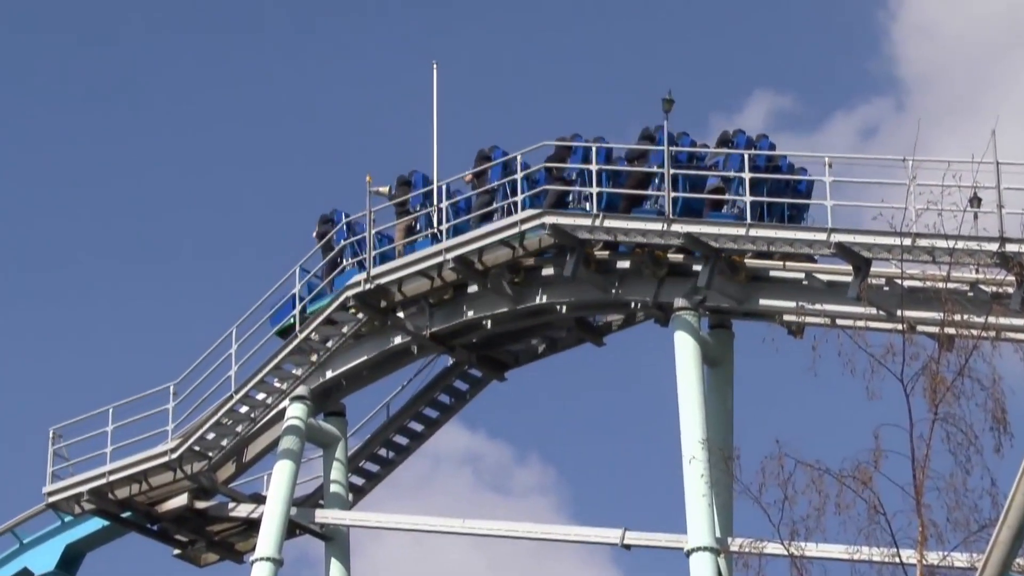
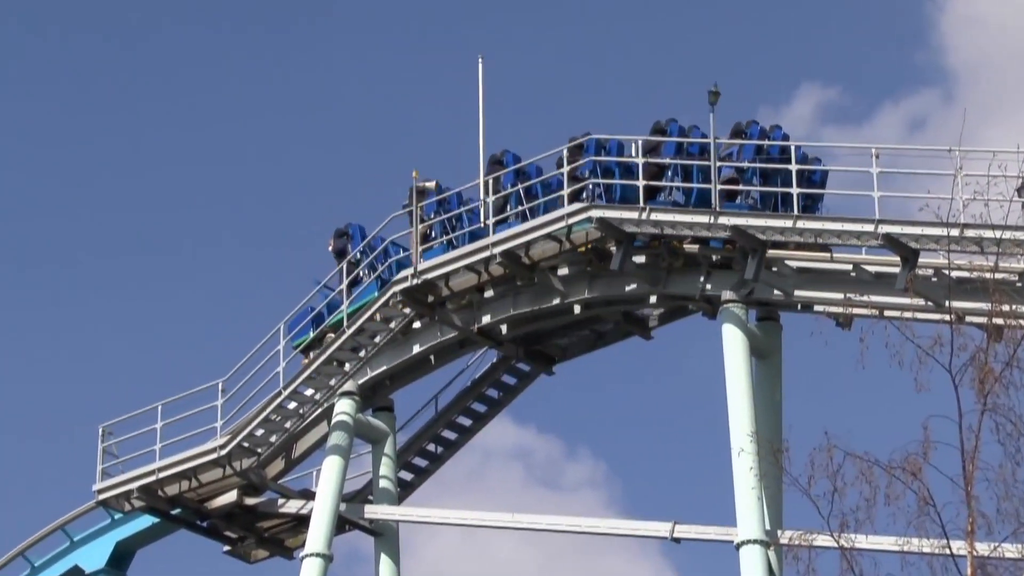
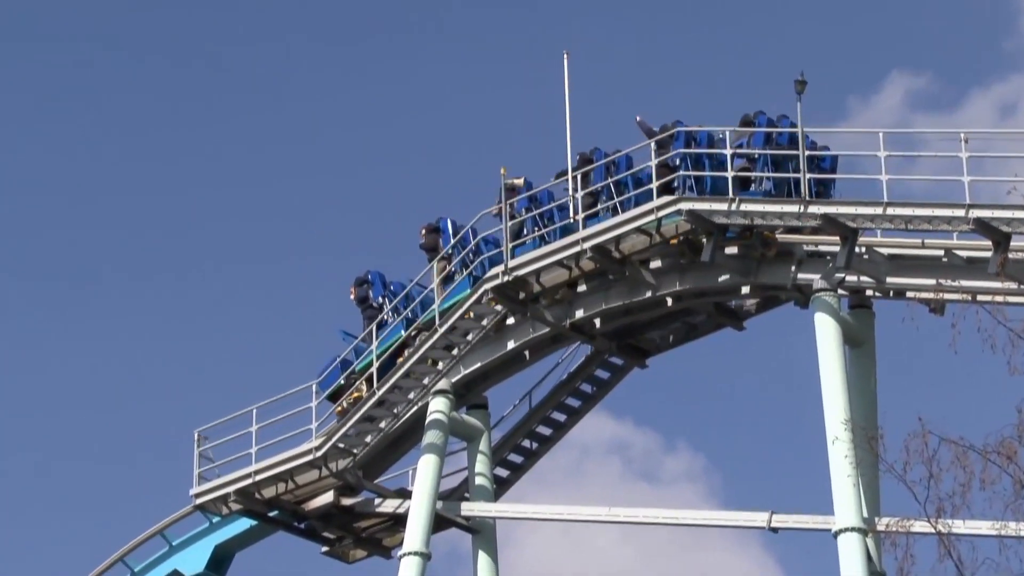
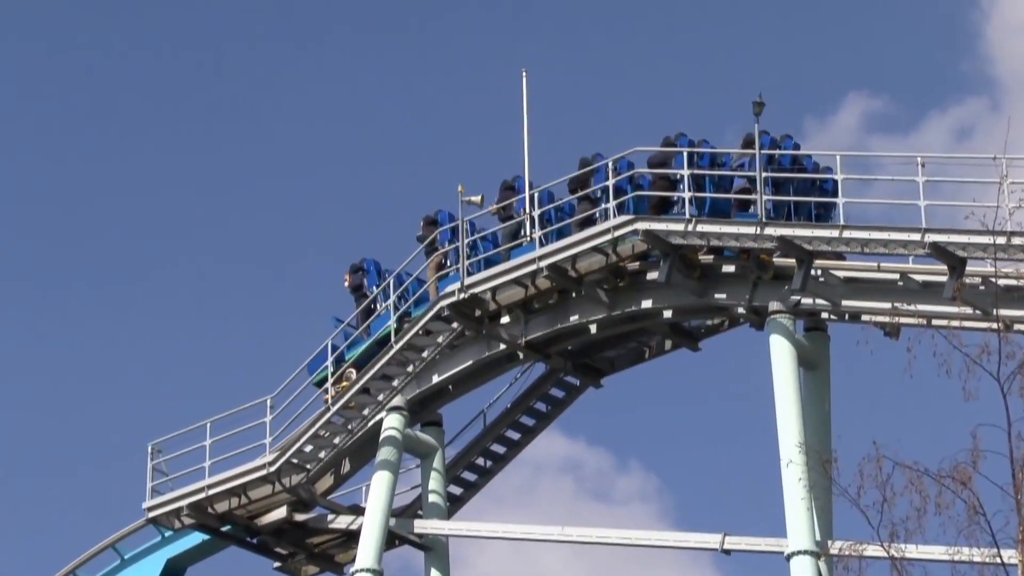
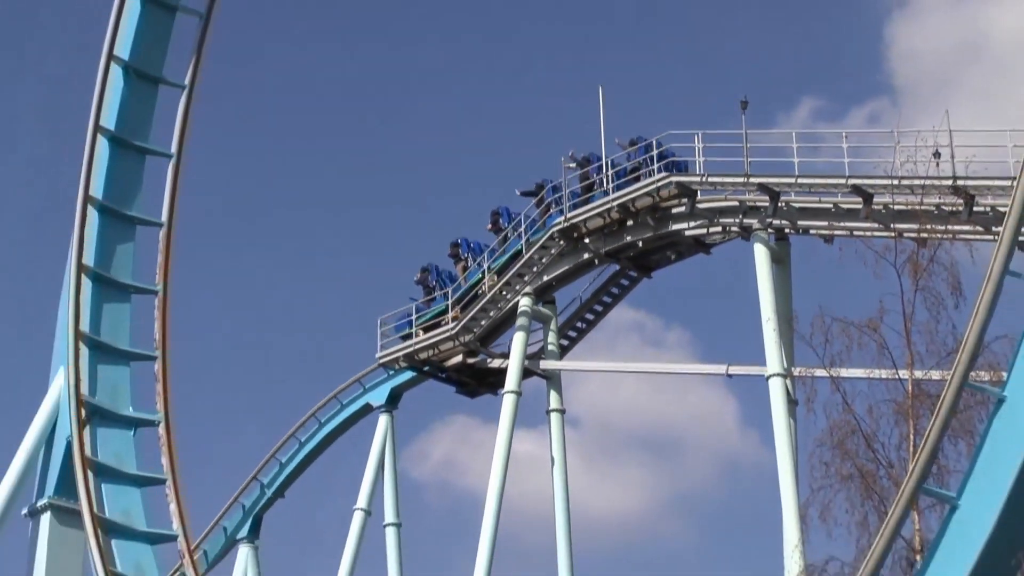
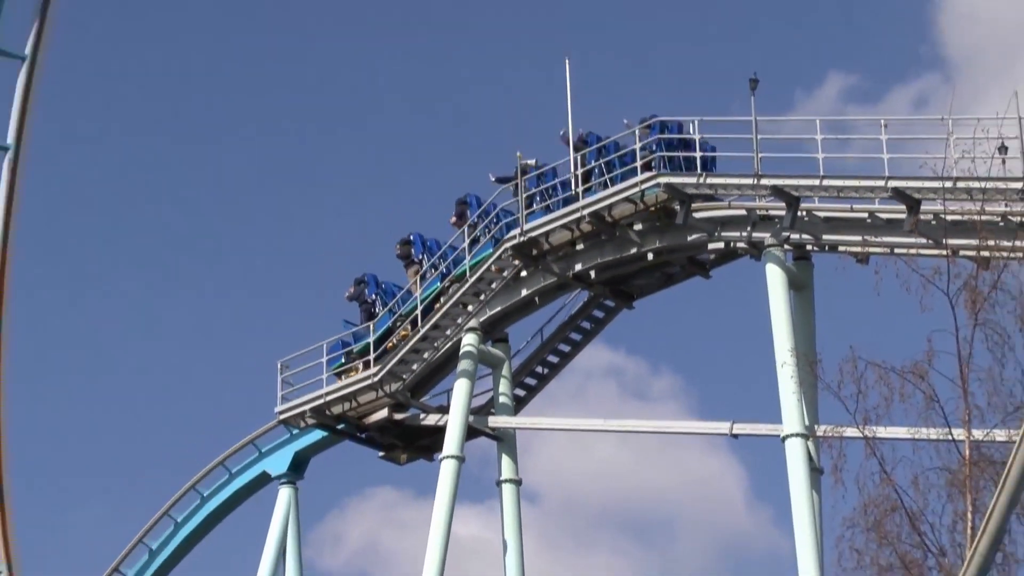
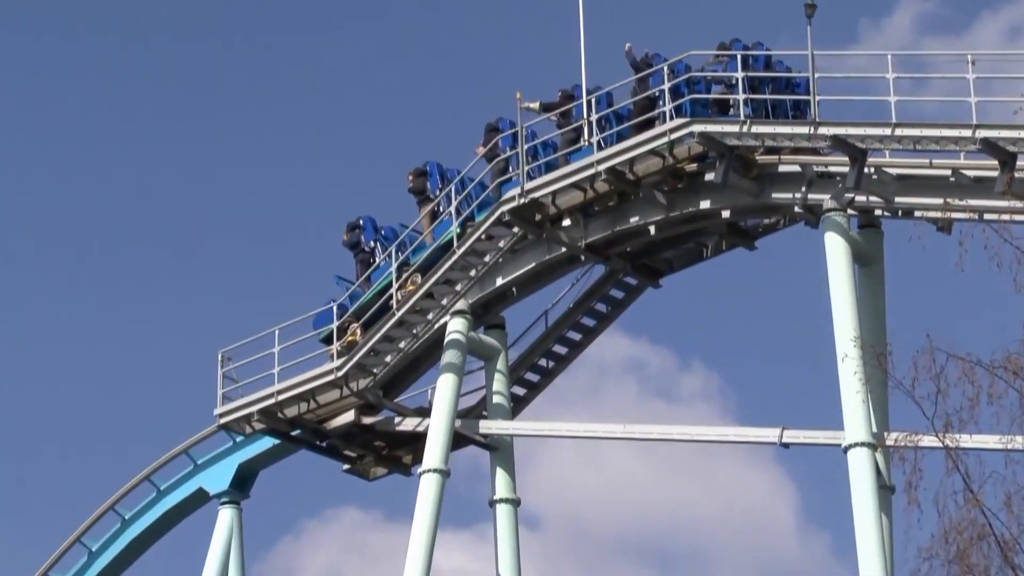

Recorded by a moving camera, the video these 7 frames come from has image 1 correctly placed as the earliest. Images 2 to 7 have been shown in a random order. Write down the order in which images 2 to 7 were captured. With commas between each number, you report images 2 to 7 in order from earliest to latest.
2, 4, 3, 7, 6, 5
